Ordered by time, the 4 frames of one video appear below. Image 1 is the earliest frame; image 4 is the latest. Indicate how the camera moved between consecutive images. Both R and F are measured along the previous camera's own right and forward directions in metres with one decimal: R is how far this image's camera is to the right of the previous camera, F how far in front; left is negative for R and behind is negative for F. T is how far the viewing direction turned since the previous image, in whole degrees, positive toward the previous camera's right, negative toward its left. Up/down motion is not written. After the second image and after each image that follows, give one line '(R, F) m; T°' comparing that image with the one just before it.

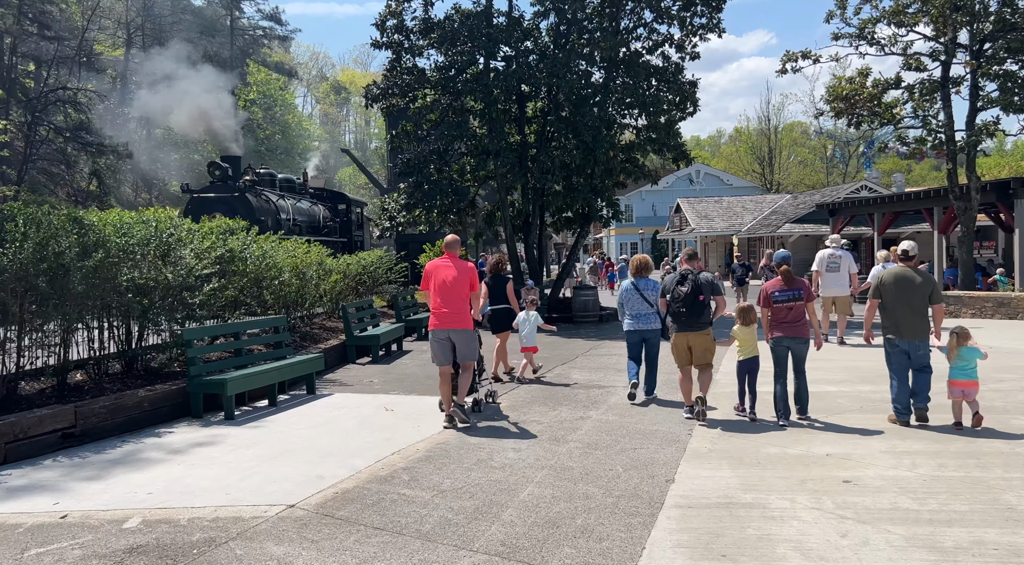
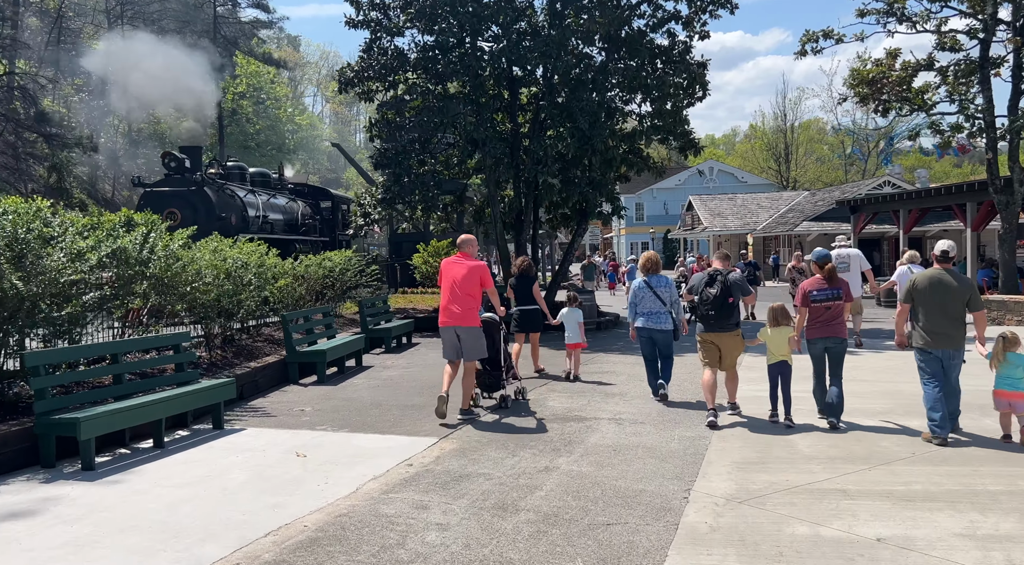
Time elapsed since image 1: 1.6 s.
(+0.5, +1.8) m; -1°
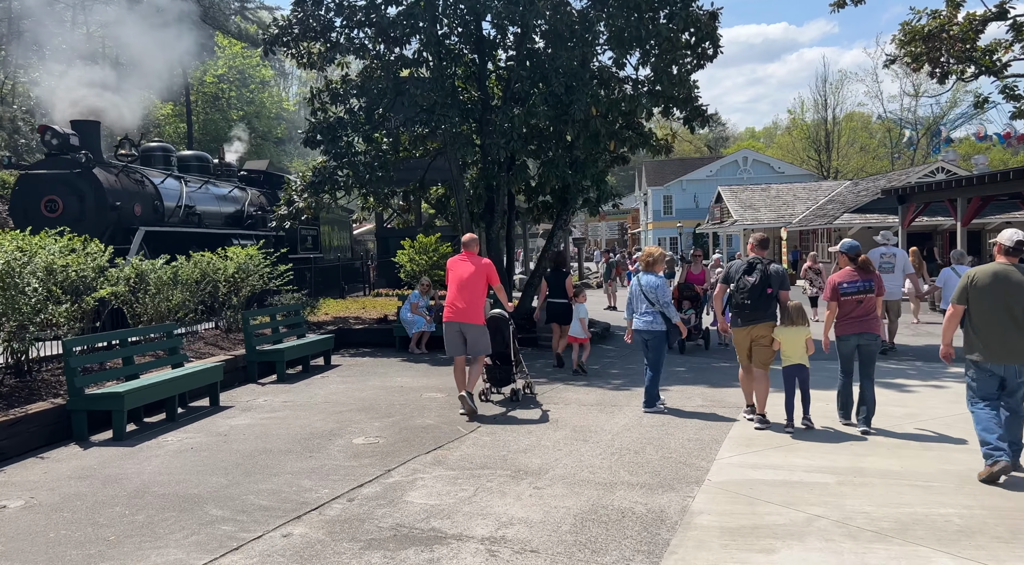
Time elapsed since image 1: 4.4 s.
(+1.2, +3.1) m; -3°
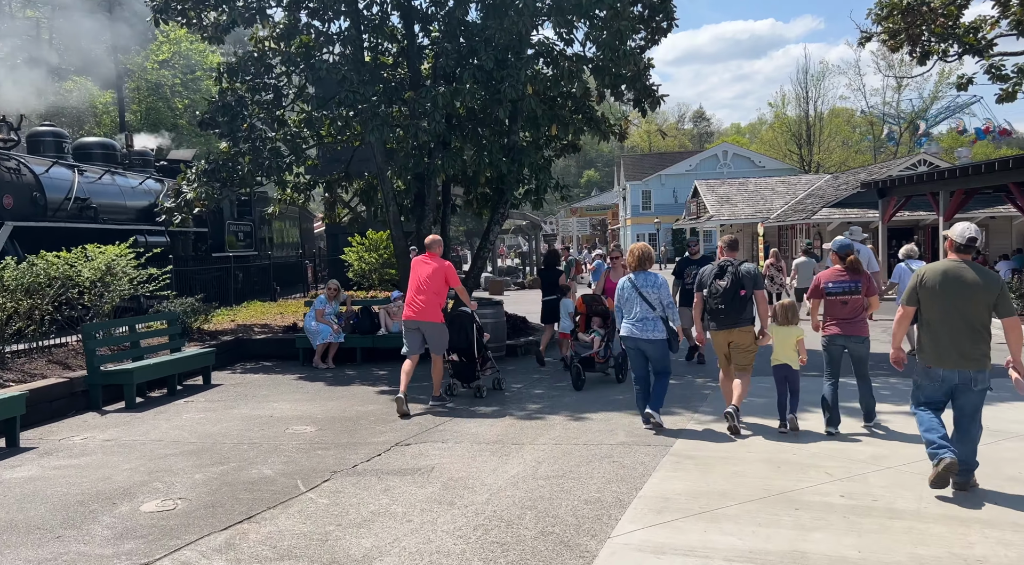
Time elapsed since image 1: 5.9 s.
(+0.9, +1.6) m; +1°
